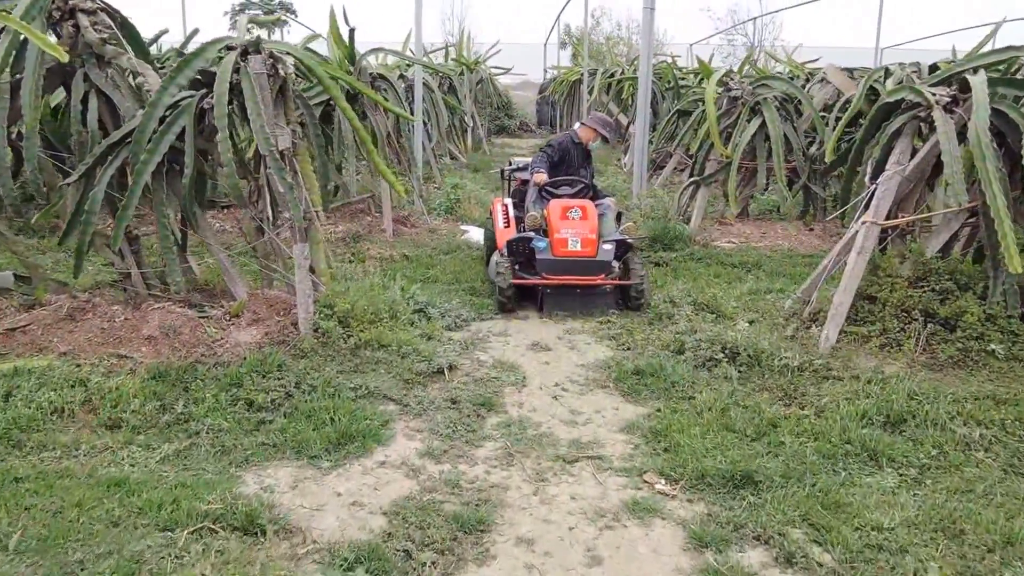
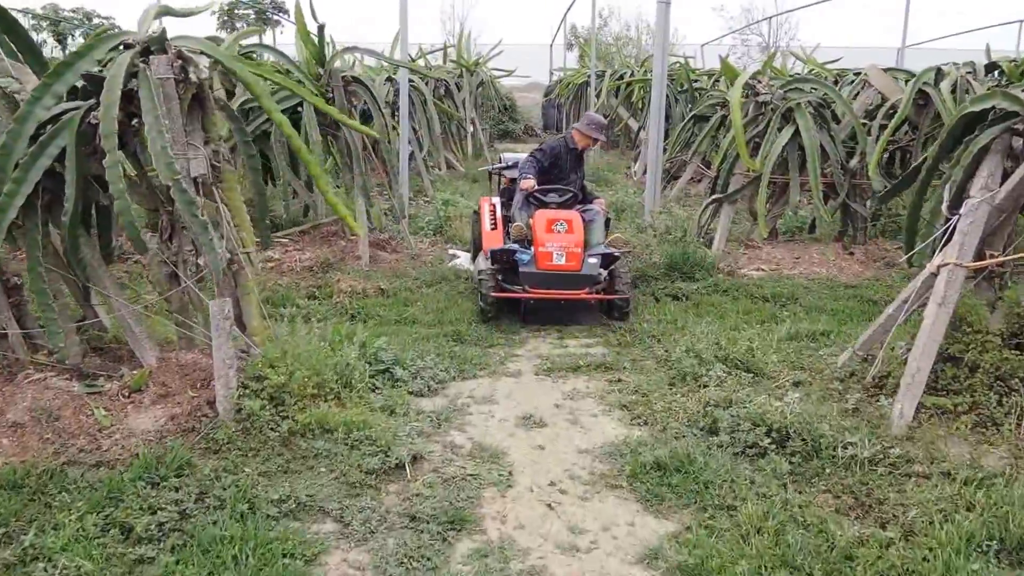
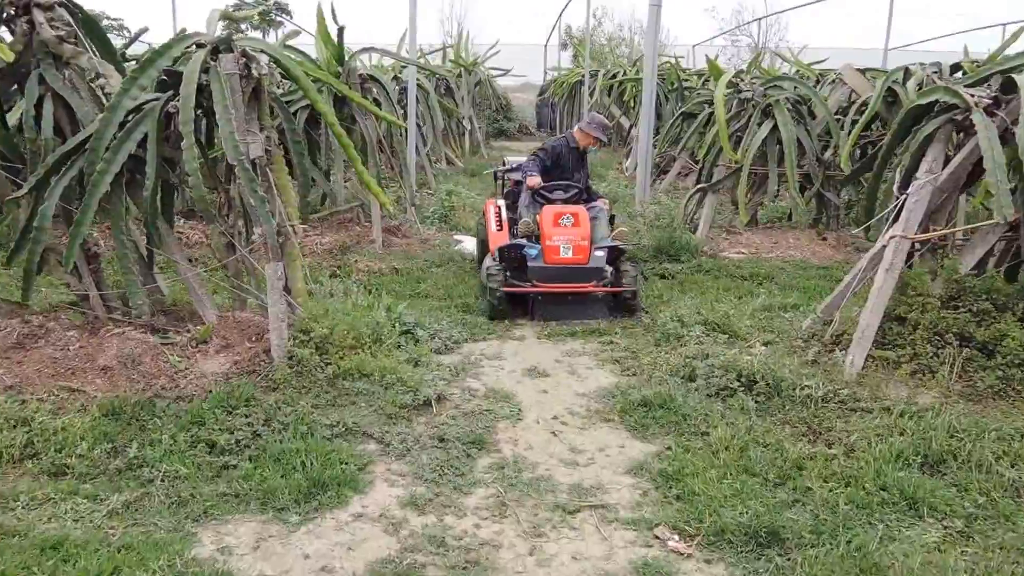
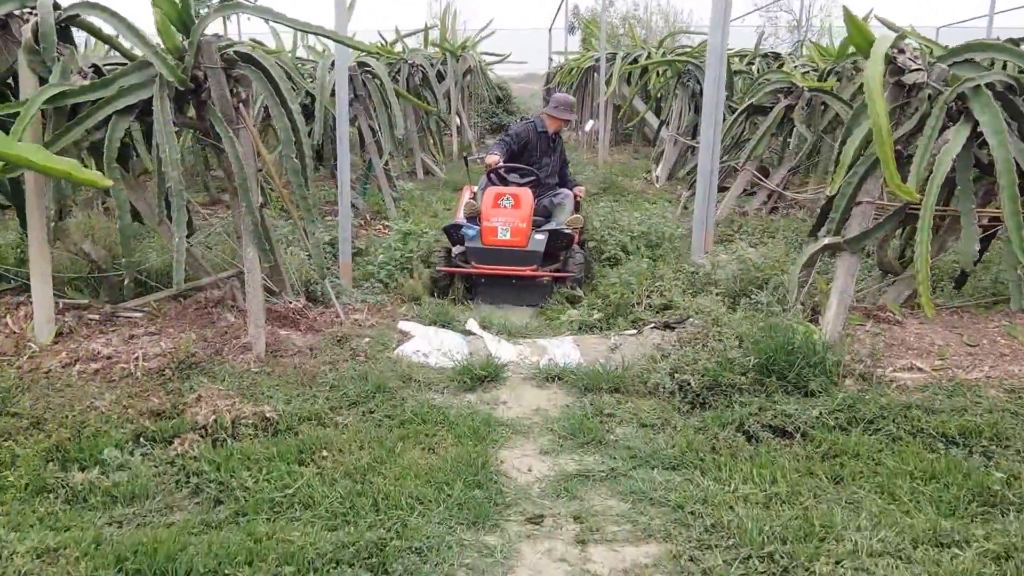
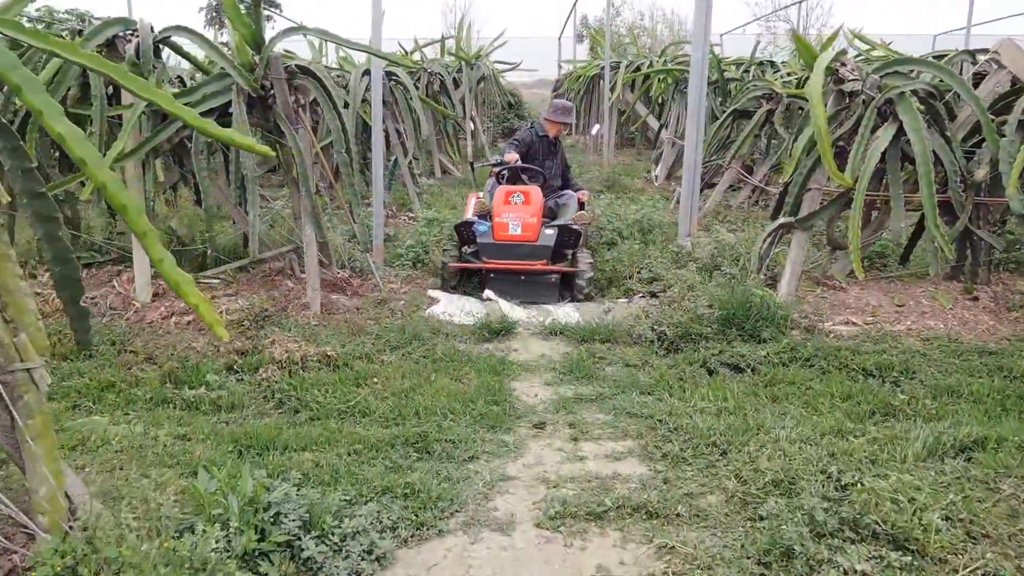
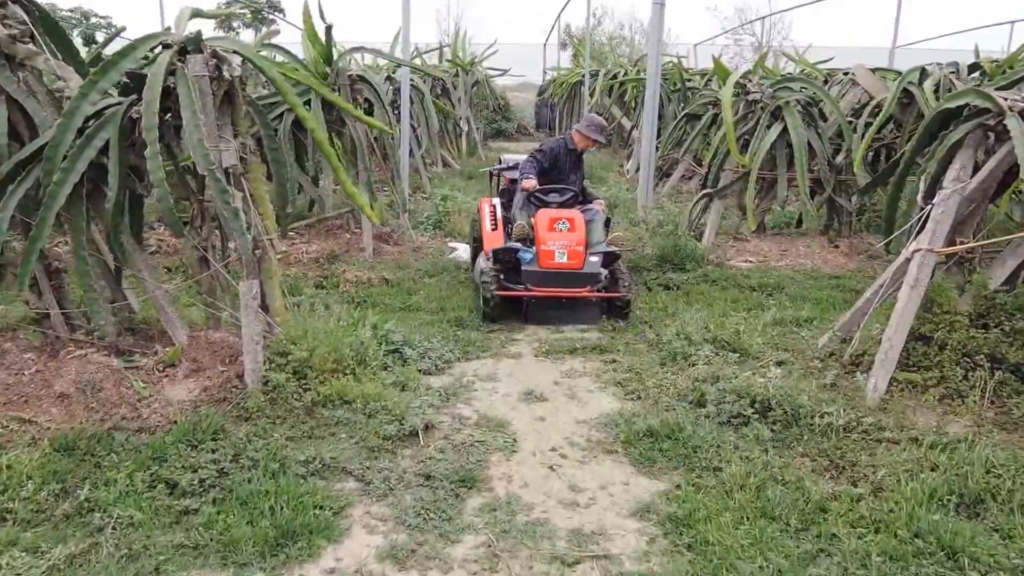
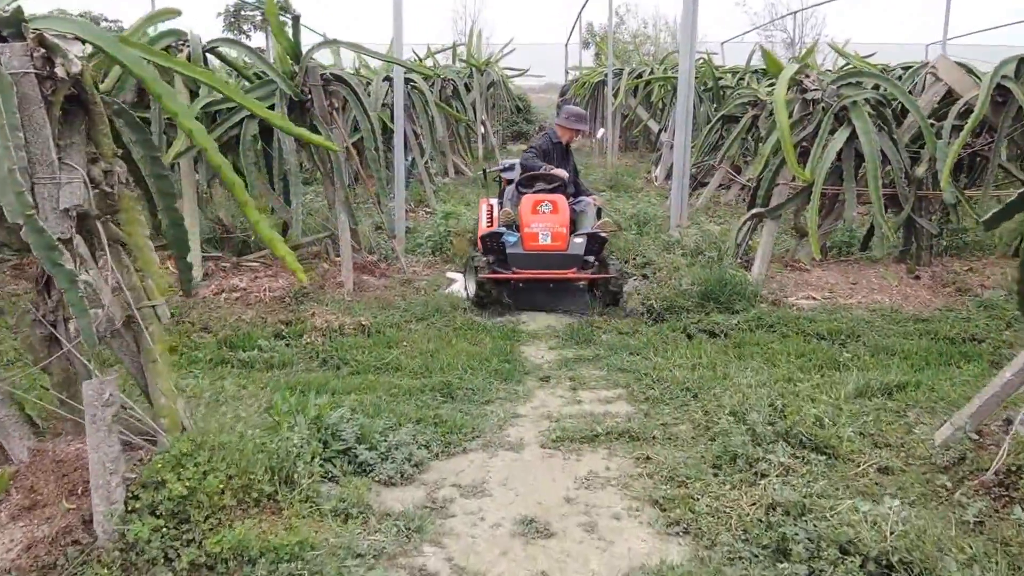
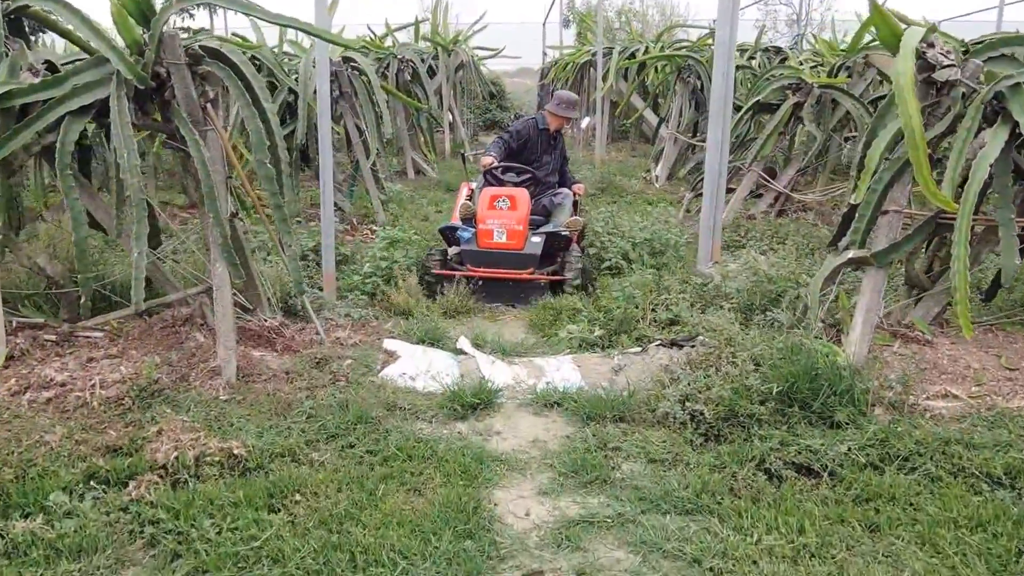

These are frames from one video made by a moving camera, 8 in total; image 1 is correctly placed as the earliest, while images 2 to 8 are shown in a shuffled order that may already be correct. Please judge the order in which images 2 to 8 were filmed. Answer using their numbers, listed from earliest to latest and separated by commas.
3, 6, 2, 7, 5, 4, 8
